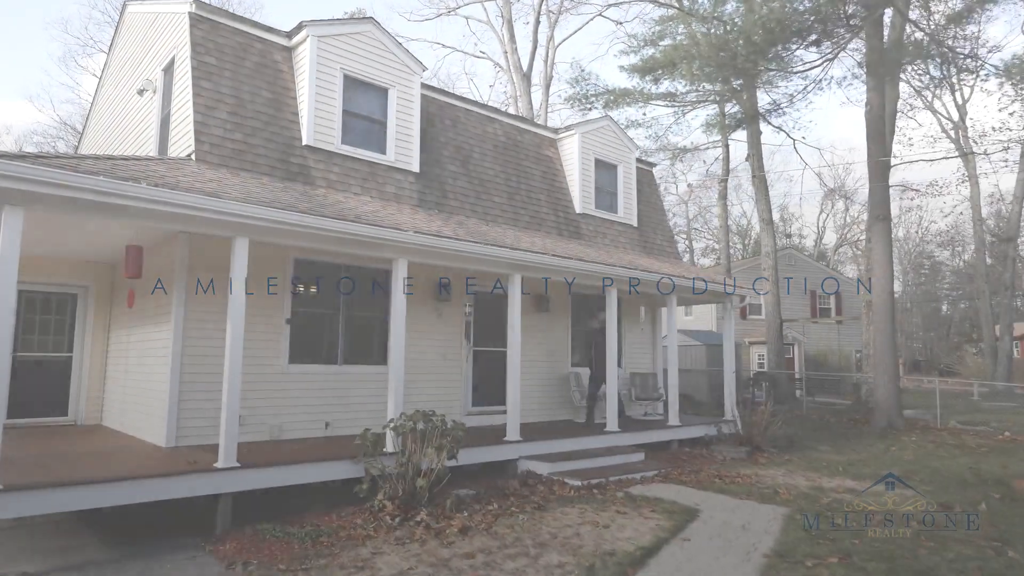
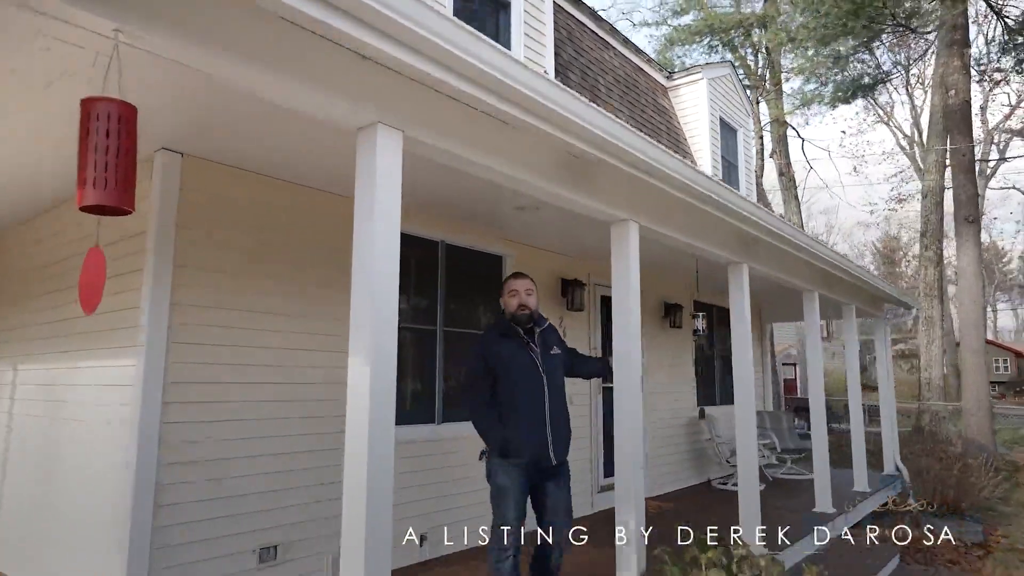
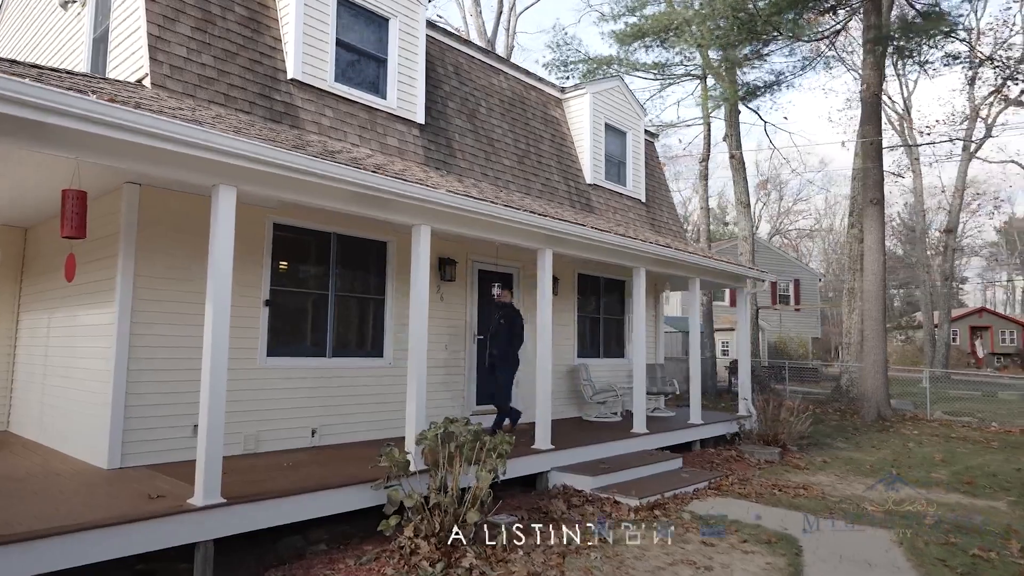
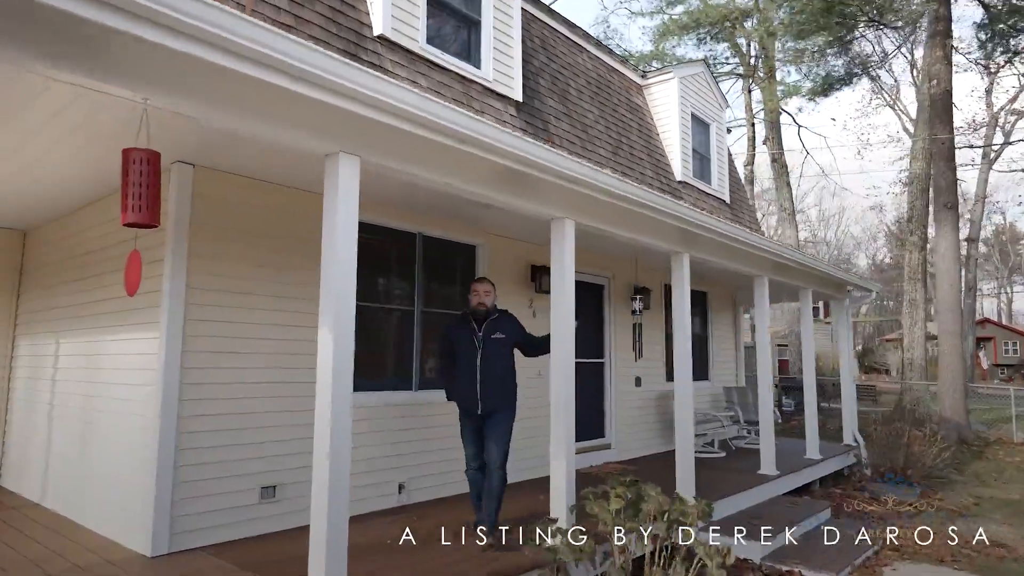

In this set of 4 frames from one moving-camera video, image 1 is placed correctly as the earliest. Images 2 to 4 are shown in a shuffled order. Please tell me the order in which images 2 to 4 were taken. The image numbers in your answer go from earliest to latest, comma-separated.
3, 4, 2
